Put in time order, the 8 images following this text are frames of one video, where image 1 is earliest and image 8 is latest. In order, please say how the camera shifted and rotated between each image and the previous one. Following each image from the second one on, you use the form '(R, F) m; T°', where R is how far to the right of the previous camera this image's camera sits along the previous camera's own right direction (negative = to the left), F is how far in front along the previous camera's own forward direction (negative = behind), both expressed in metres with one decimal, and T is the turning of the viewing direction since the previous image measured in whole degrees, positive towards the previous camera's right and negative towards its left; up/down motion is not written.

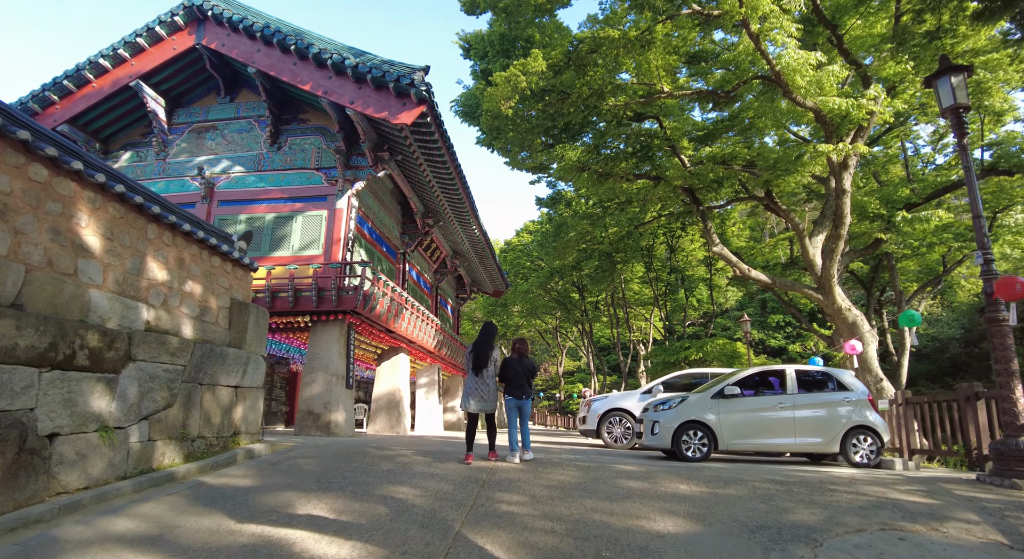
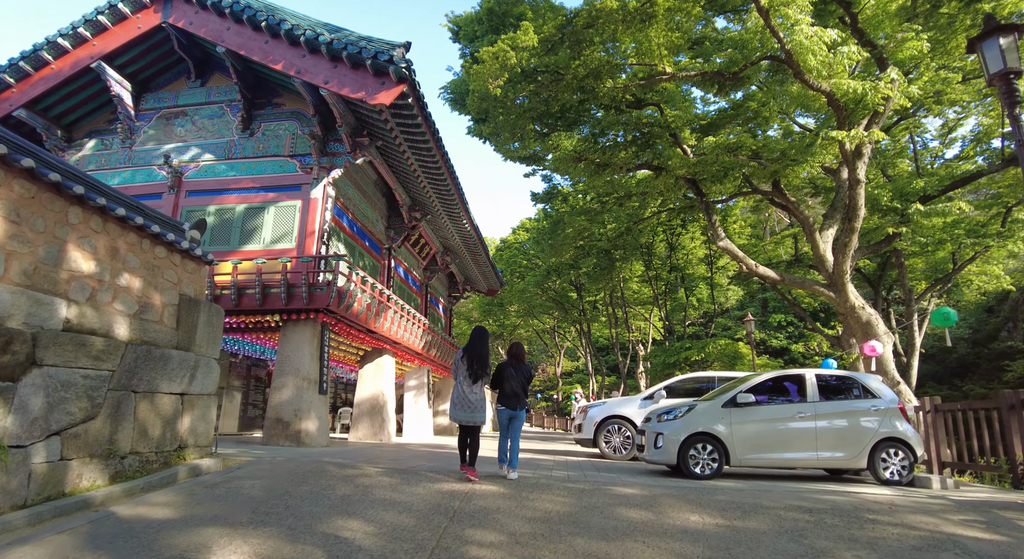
(+0.2, +0.9) m; 0°
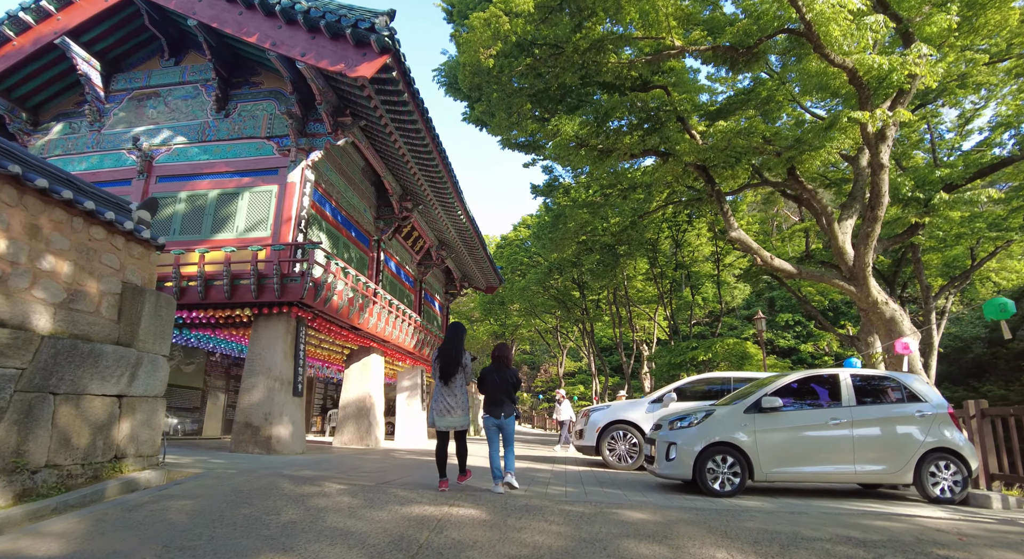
(+0.1, +0.9) m; 0°
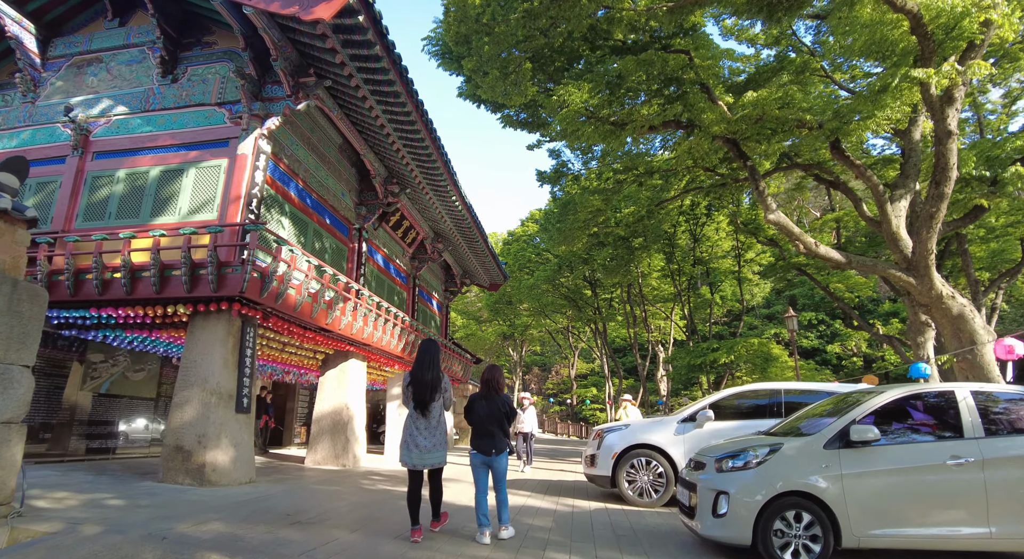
(+0.2, +1.7) m; -1°
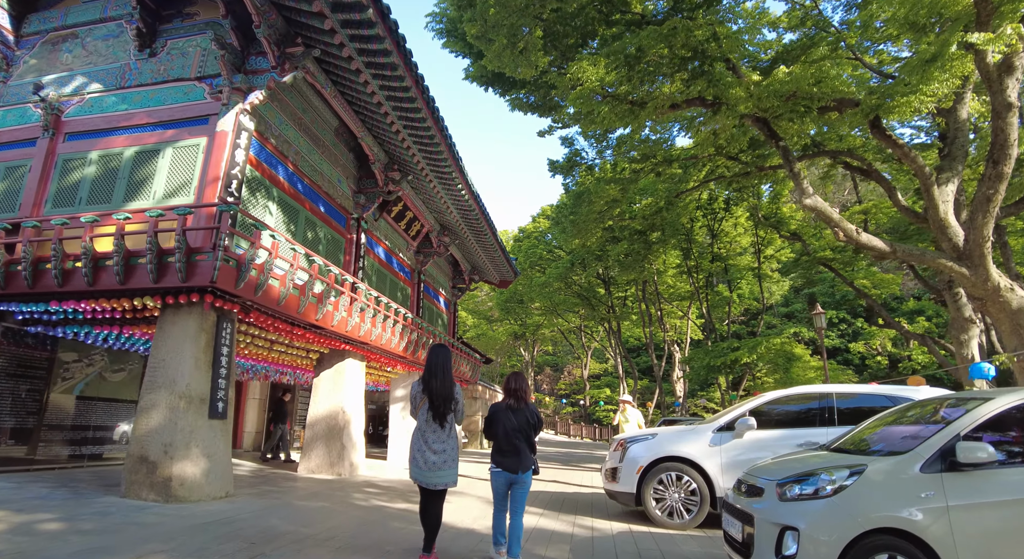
(0.0, +0.9) m; -1°
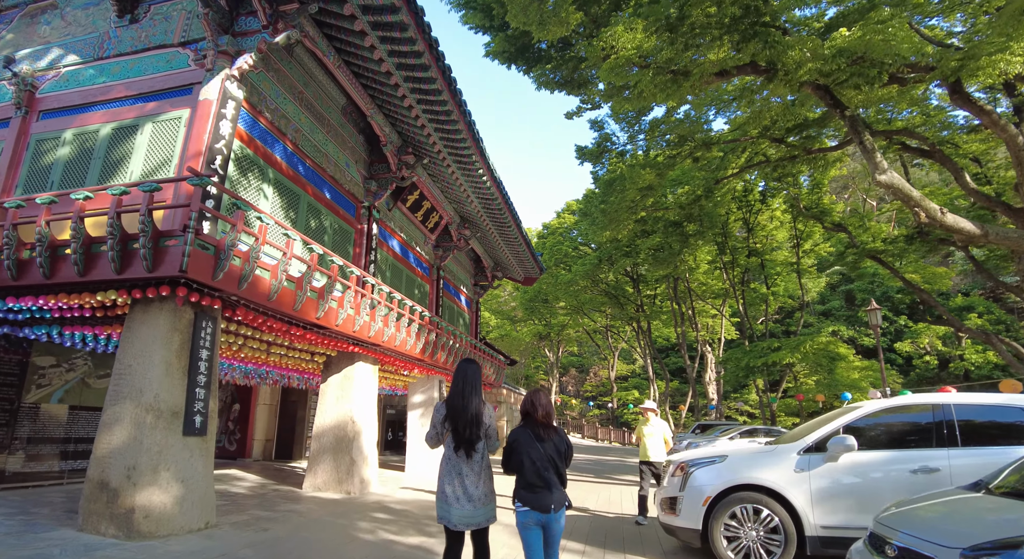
(-0.1, +1.1) m; -2°
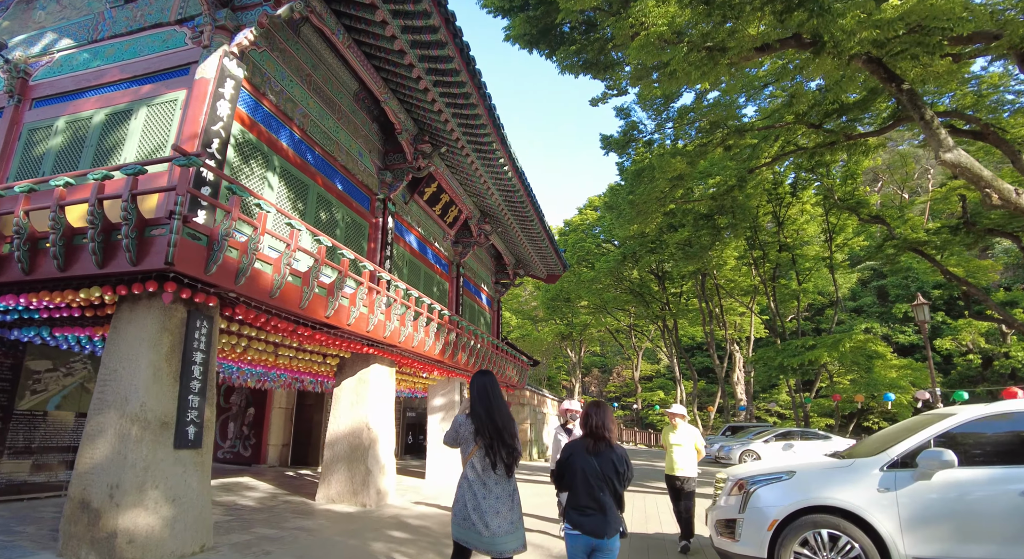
(-0.1, +0.6) m; -2°
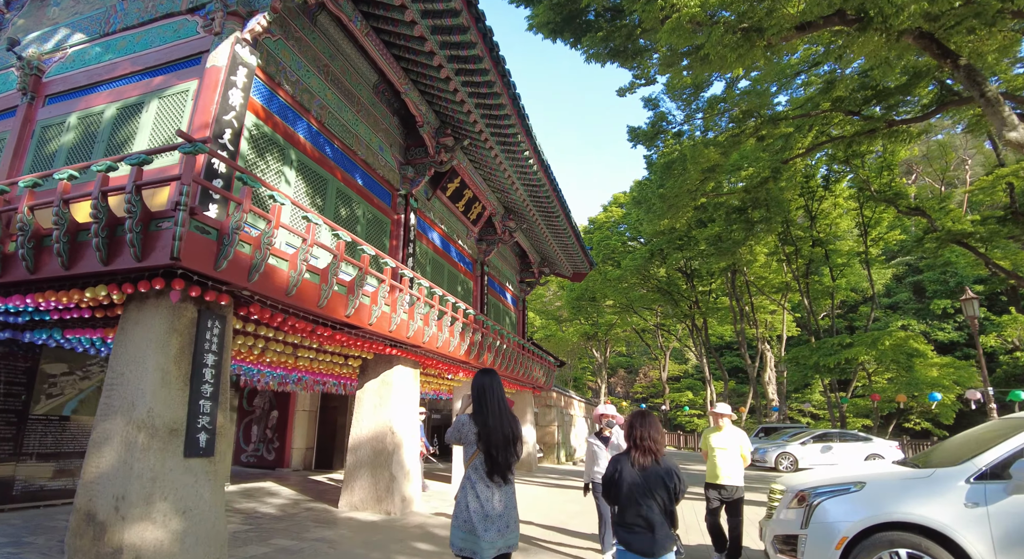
(-0.1, +0.4) m; -2°
